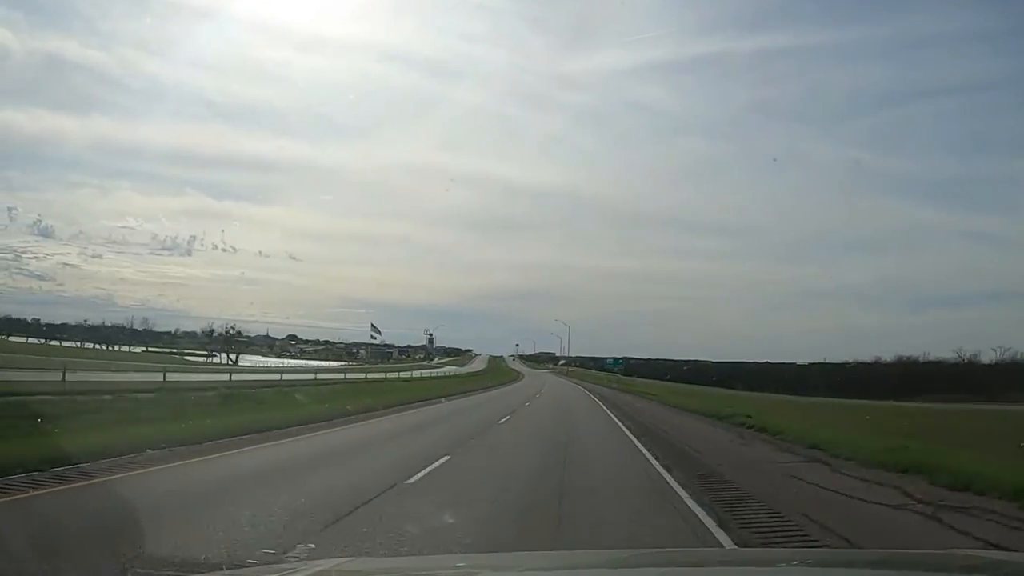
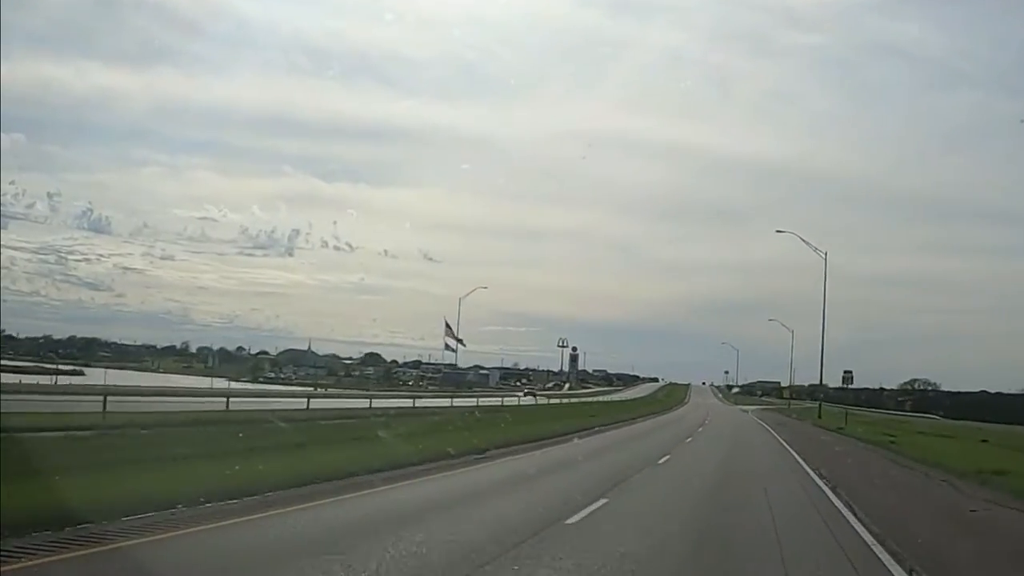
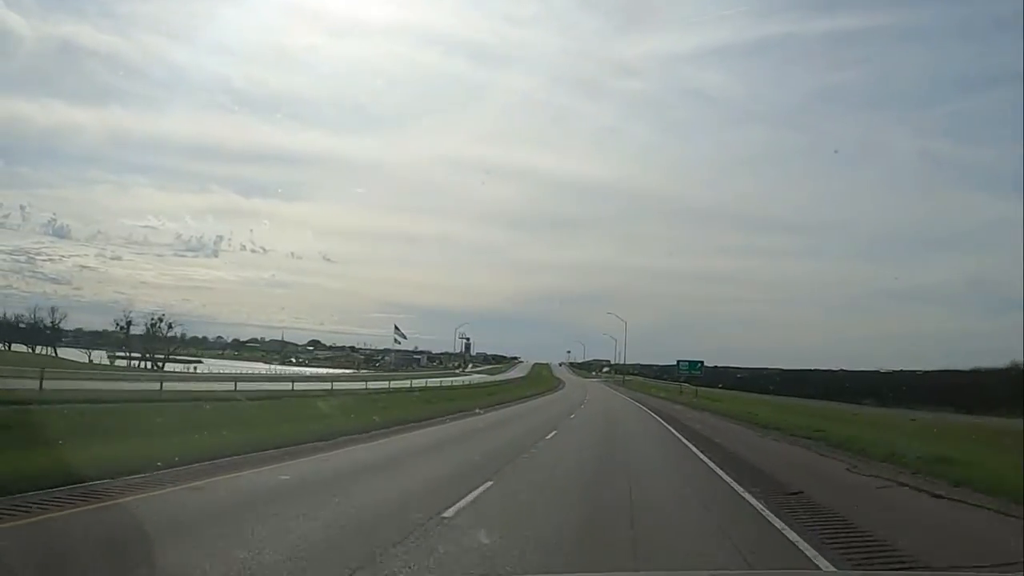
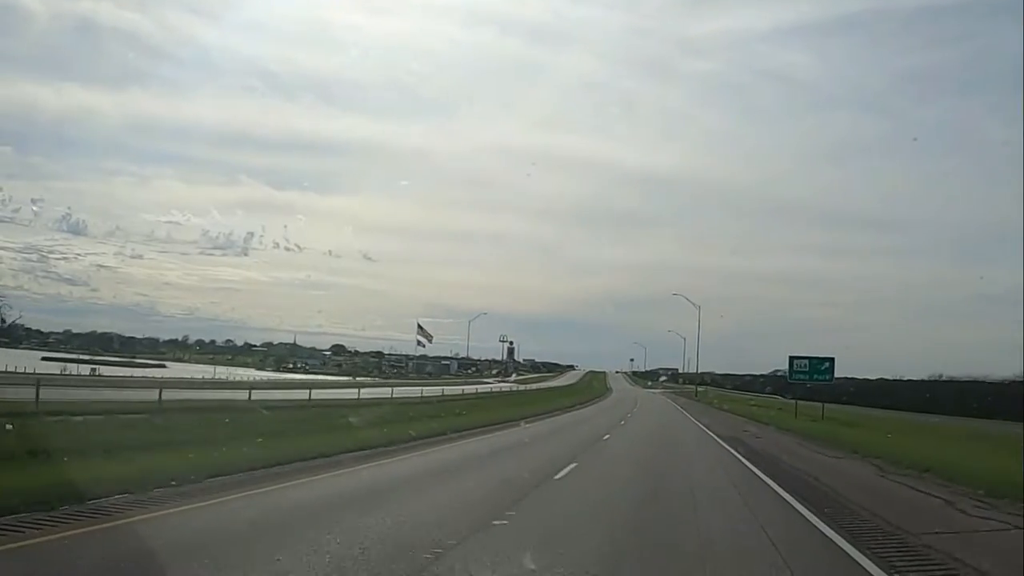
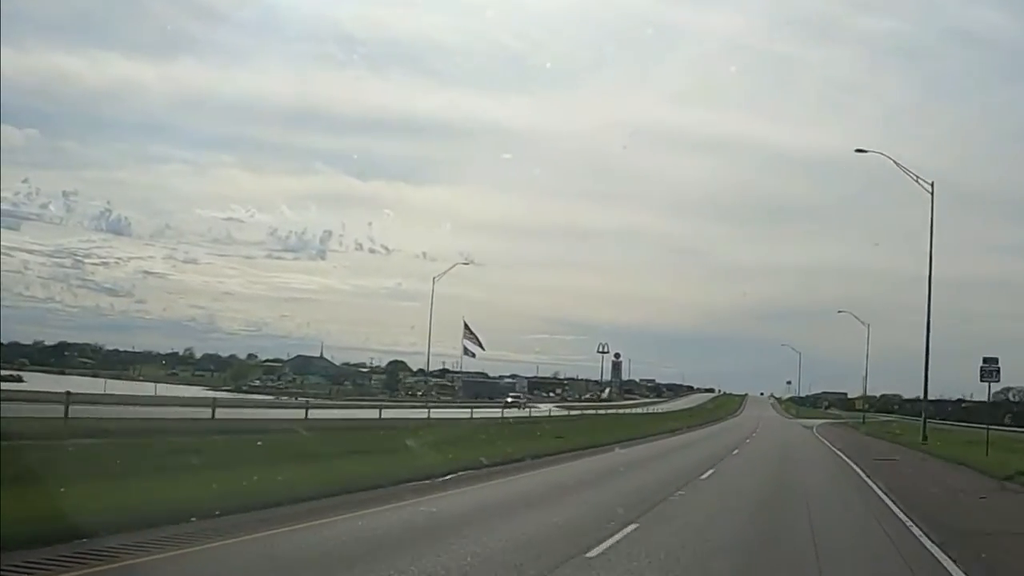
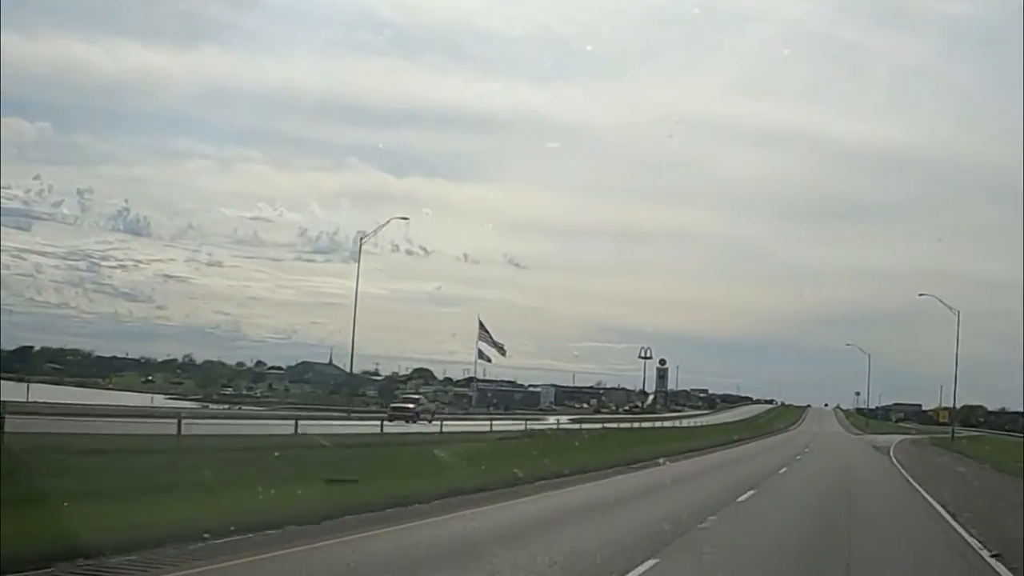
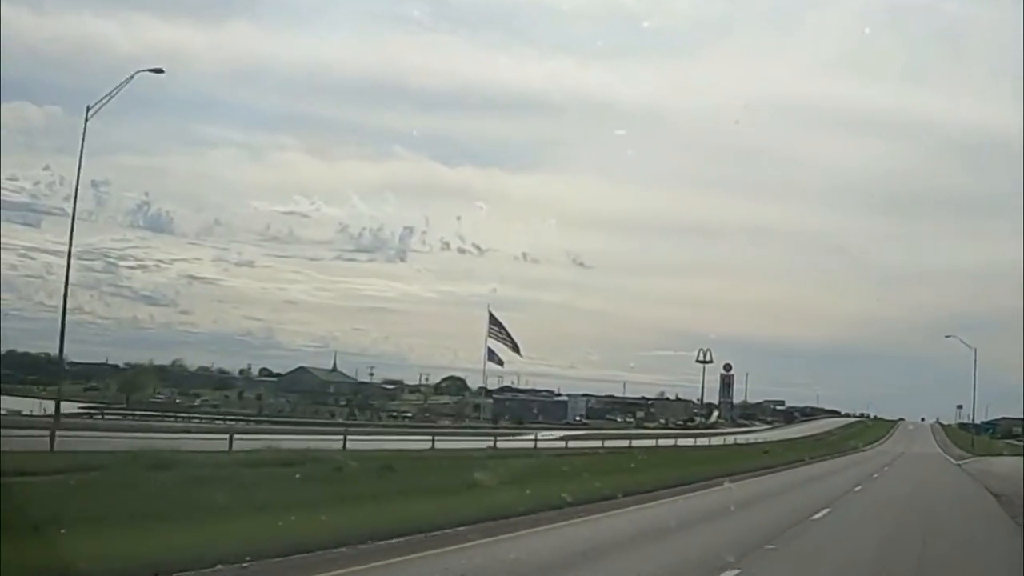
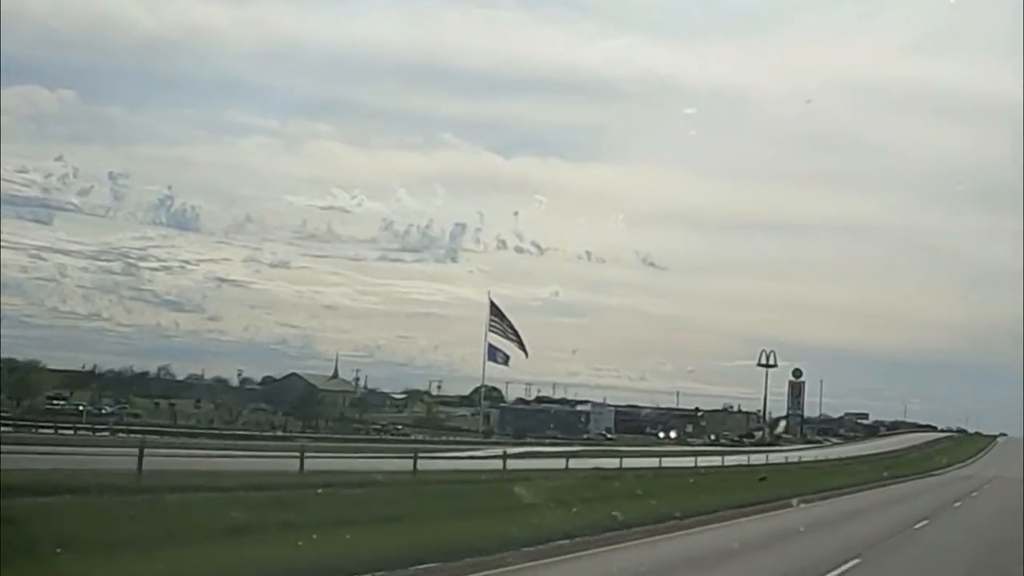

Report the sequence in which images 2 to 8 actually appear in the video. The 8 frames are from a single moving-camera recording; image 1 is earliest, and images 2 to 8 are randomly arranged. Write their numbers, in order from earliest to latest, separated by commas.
3, 4, 2, 5, 6, 7, 8
